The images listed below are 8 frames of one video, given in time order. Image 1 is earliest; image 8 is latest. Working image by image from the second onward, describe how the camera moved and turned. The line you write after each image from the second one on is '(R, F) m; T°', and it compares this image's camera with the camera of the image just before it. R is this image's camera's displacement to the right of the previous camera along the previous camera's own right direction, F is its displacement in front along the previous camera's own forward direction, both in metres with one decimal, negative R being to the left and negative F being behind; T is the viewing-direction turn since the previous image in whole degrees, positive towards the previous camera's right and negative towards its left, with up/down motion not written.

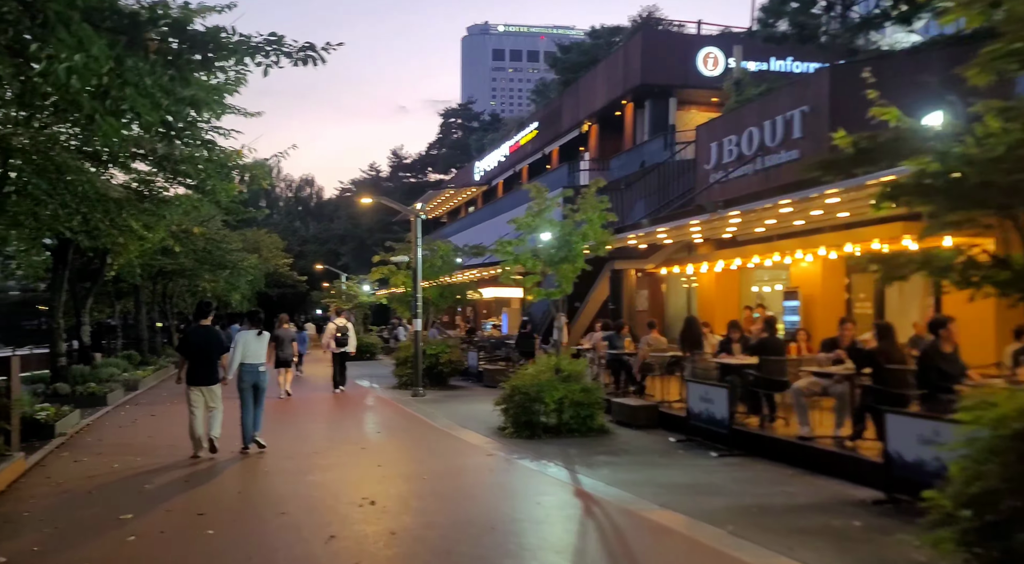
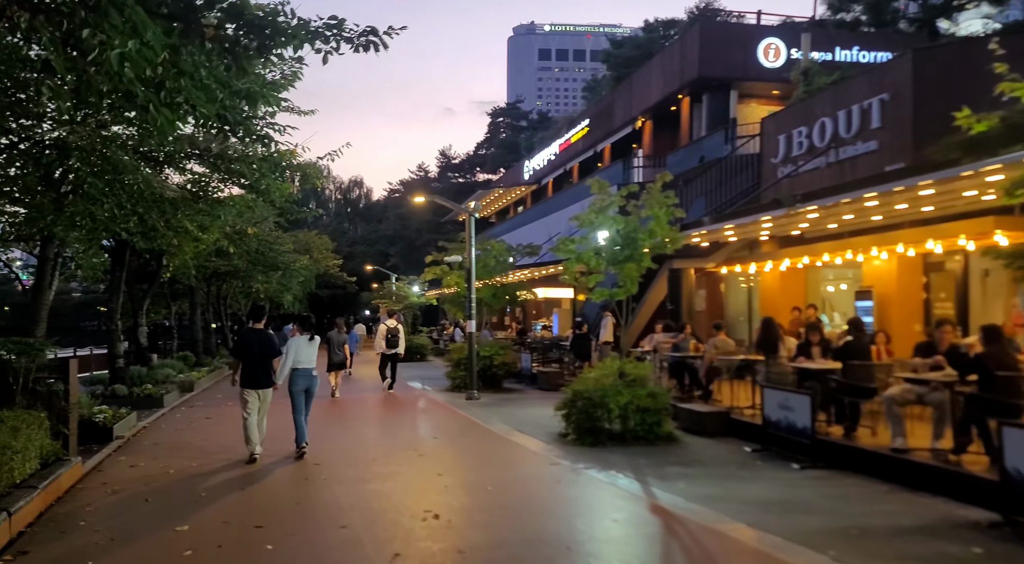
(-0.2, +0.5) m; -3°
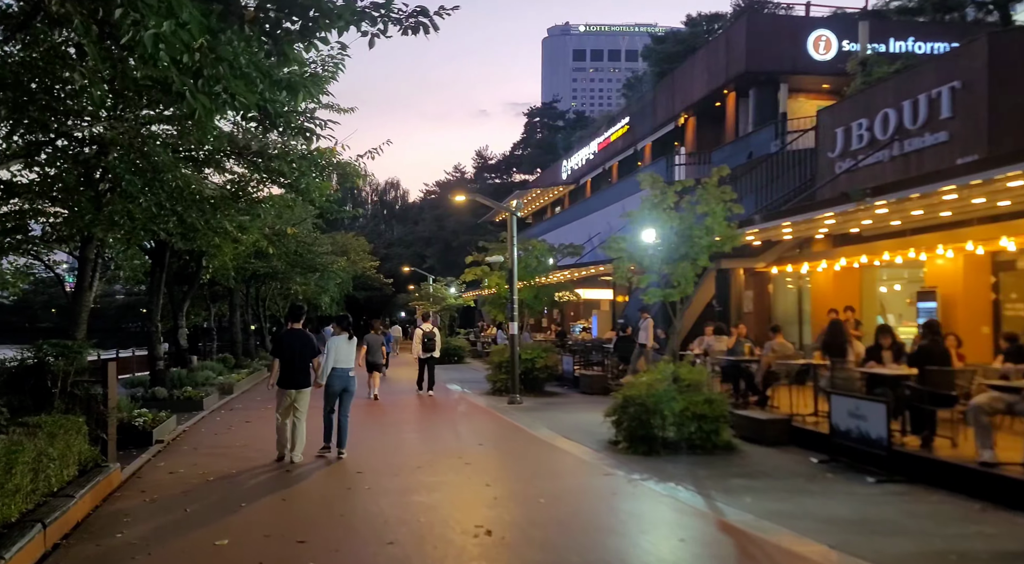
(-0.2, +0.5) m; -2°
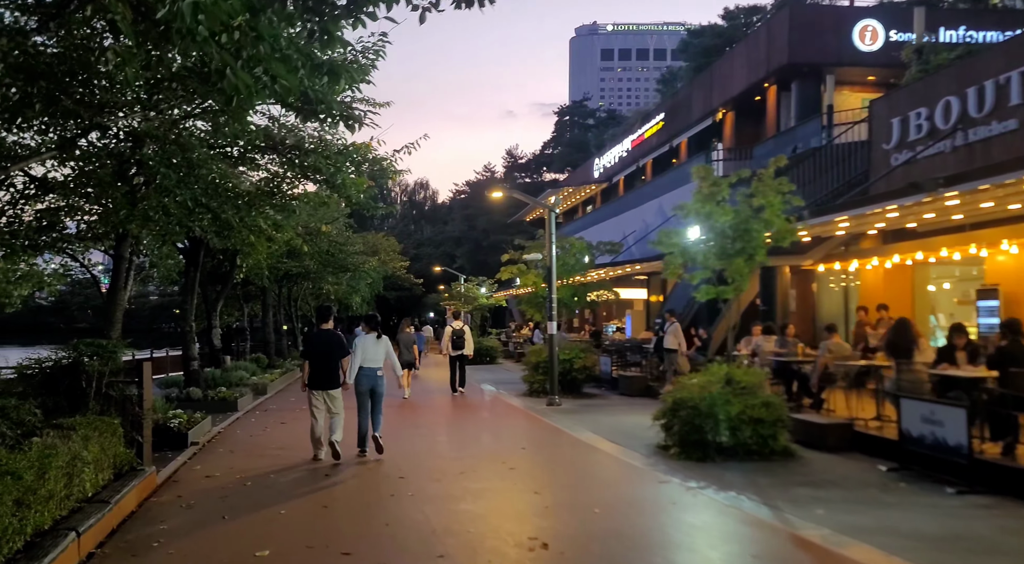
(-0.2, +0.4) m; -2°
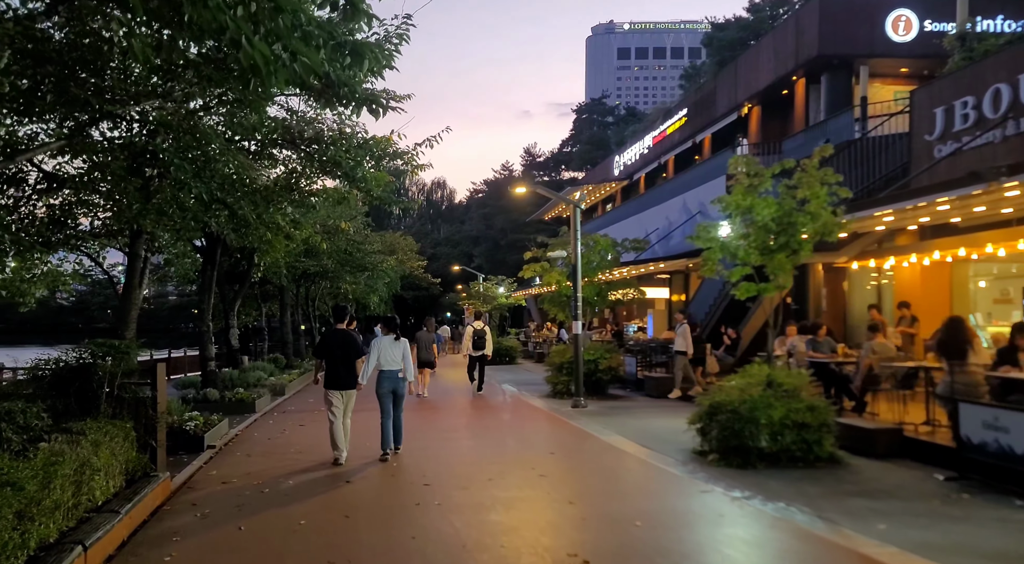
(-0.2, +0.5) m; -1°
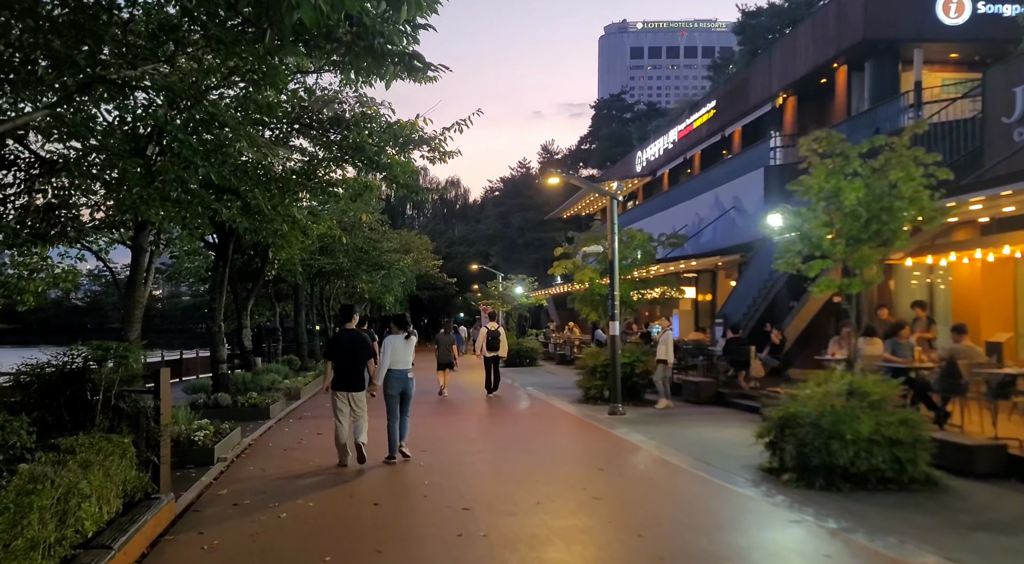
(-0.4, +1.1) m; -1°
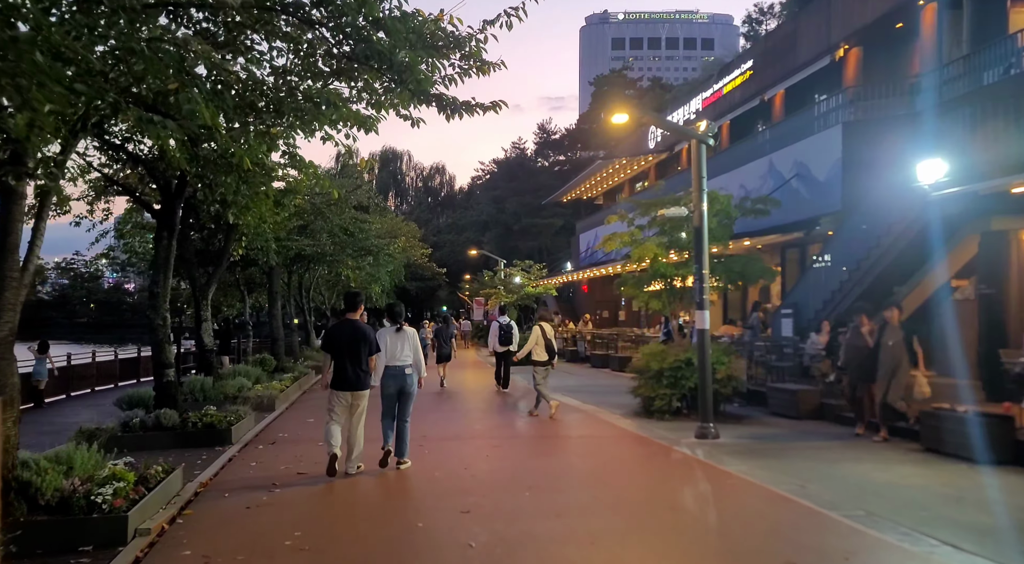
(-1.0, +4.1) m; +1°
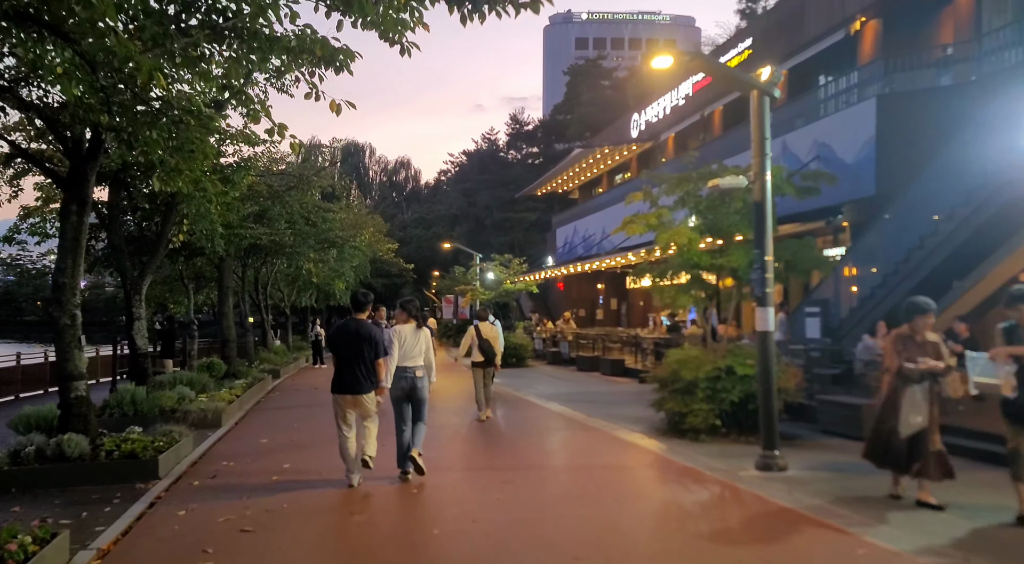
(-0.5, +2.5) m; +3°
